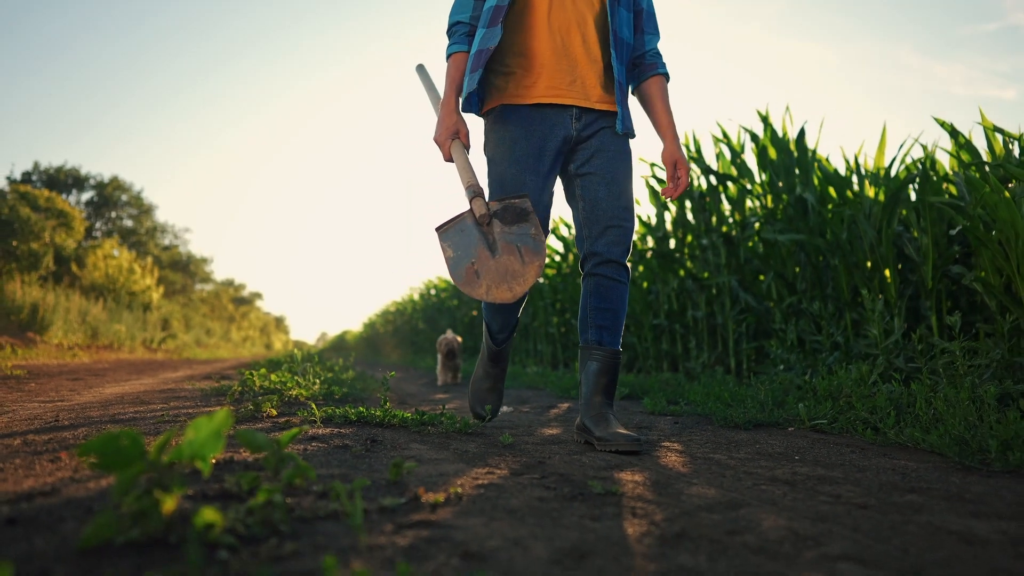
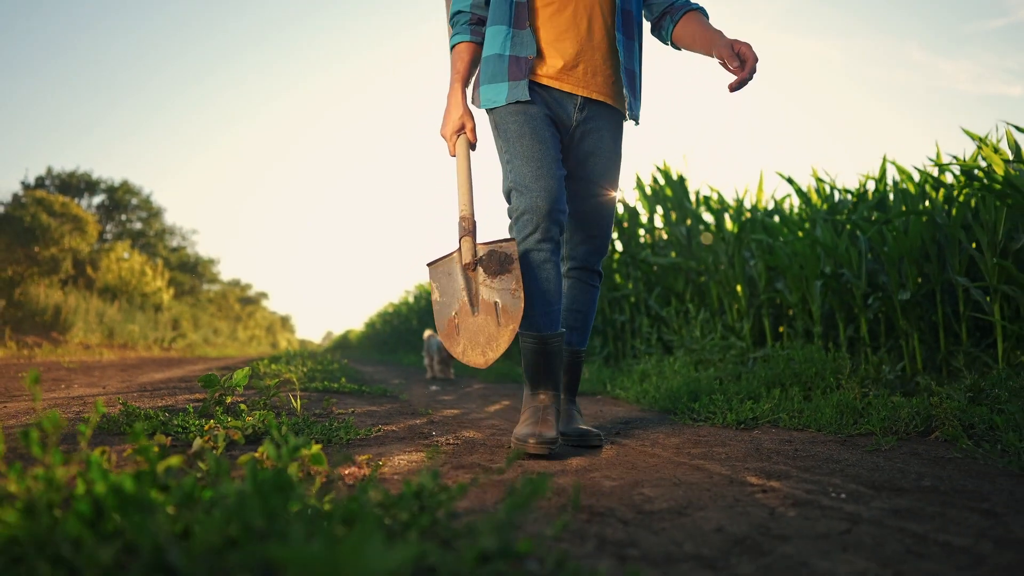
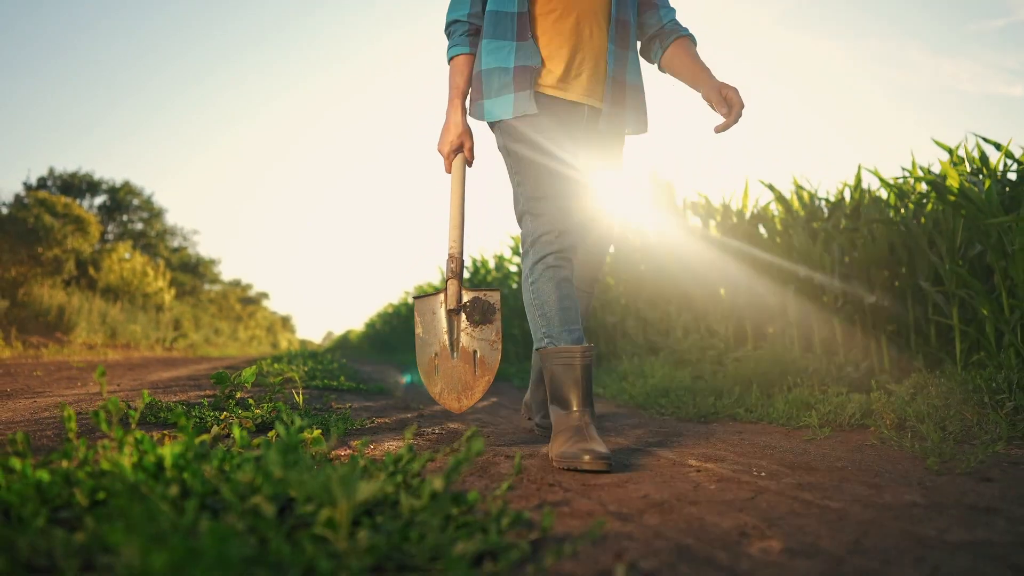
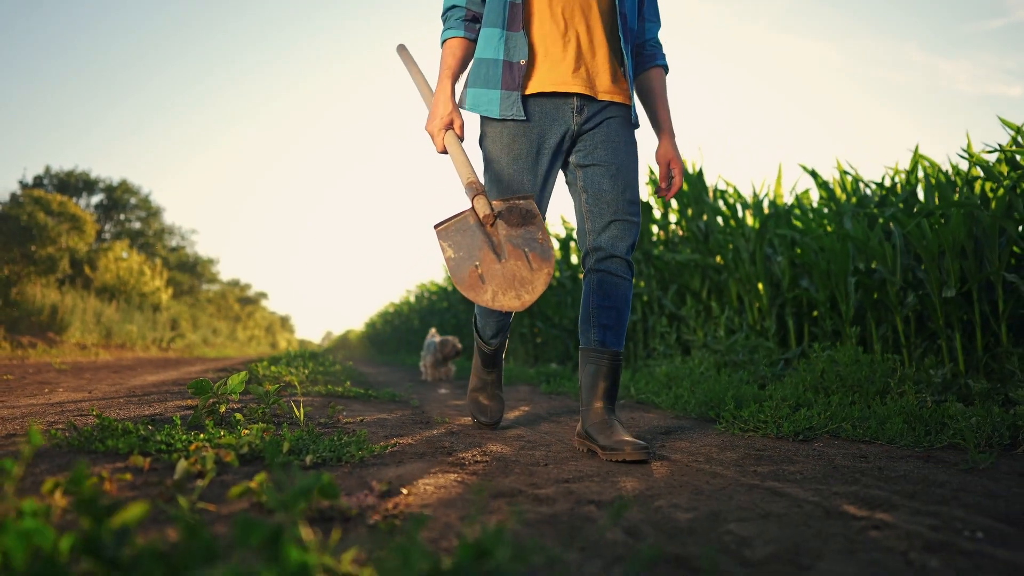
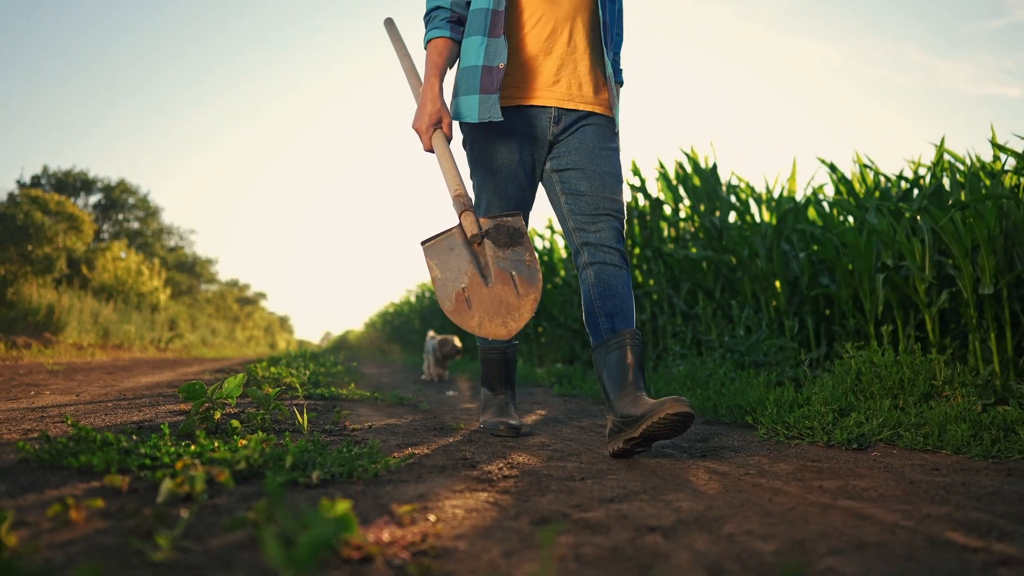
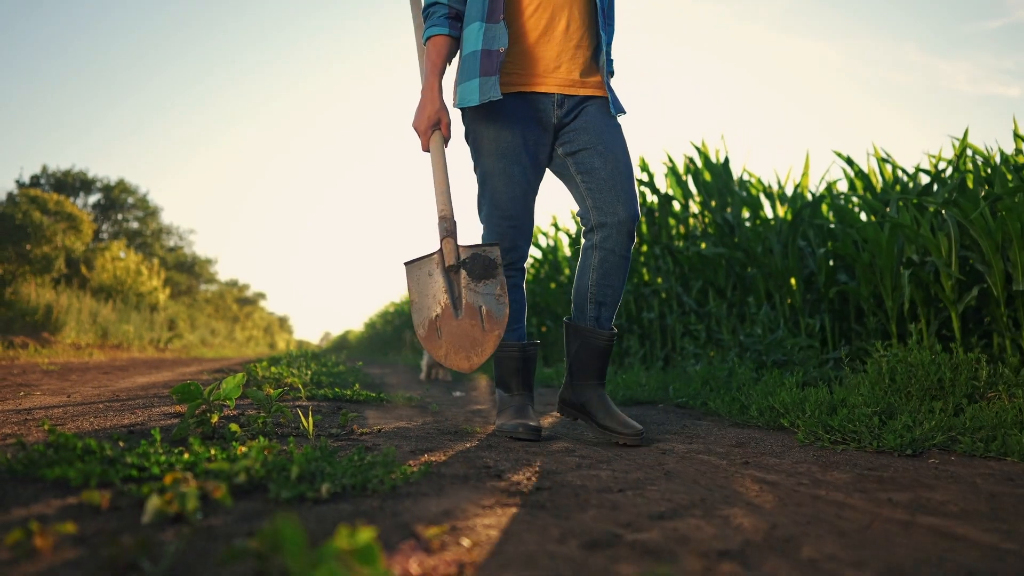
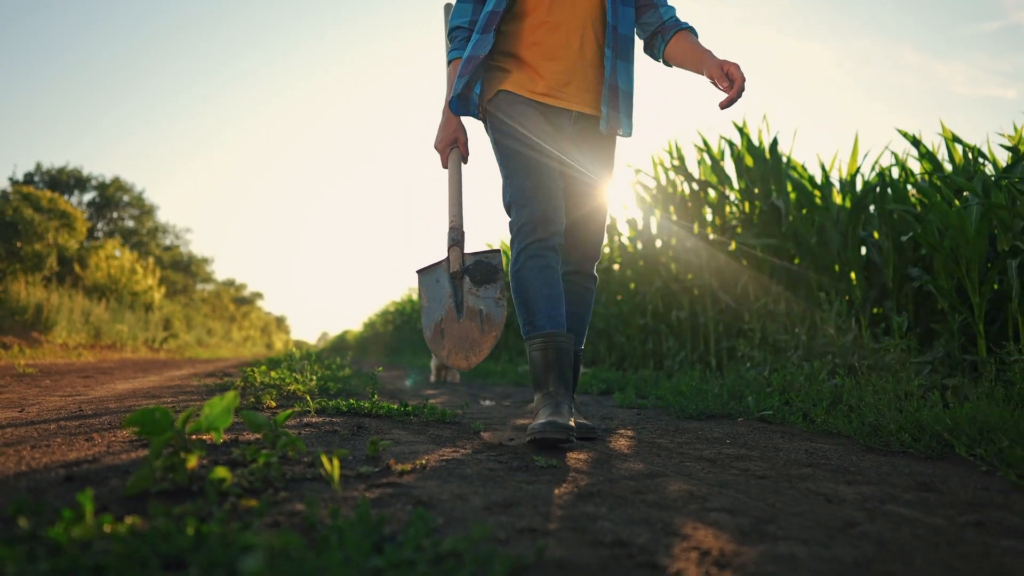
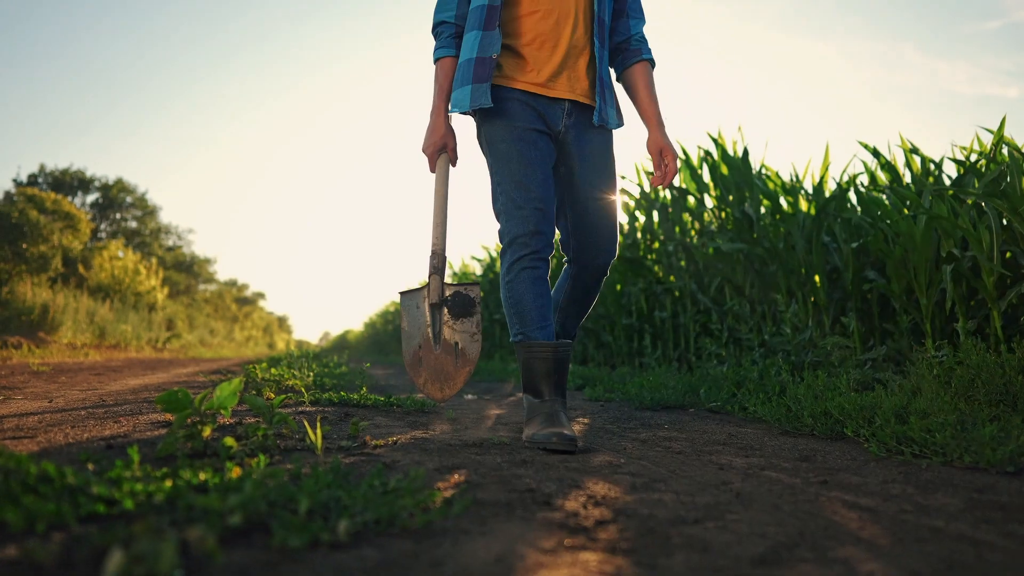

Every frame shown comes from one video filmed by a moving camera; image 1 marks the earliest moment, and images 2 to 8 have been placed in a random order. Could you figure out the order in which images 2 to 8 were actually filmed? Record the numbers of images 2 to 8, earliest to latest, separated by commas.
7, 8, 6, 5, 4, 2, 3
